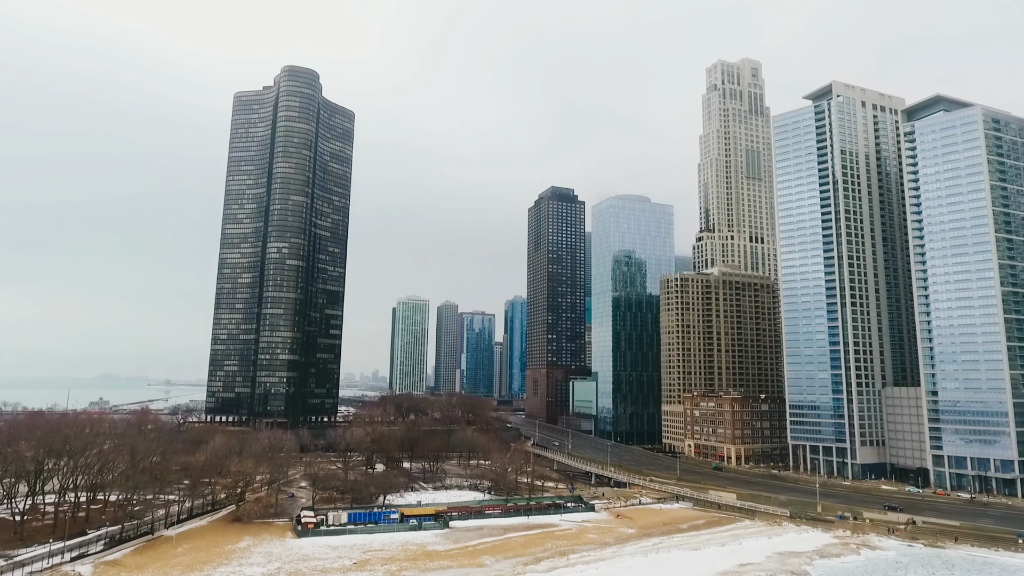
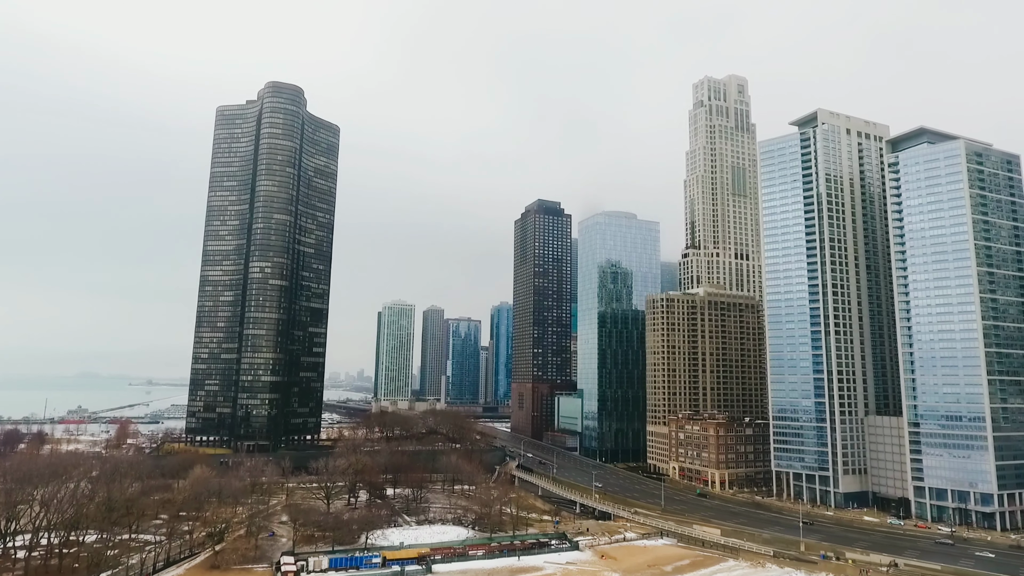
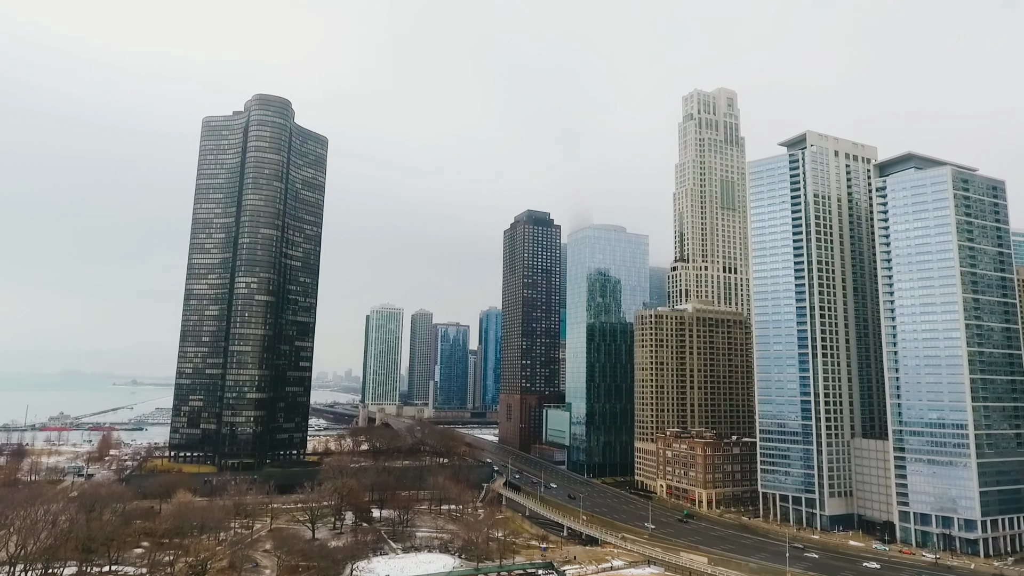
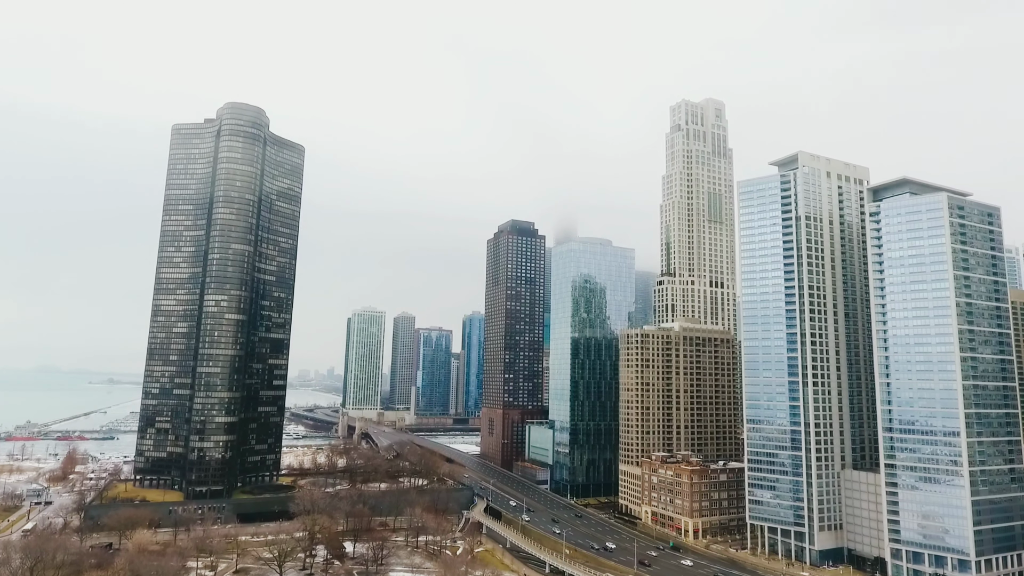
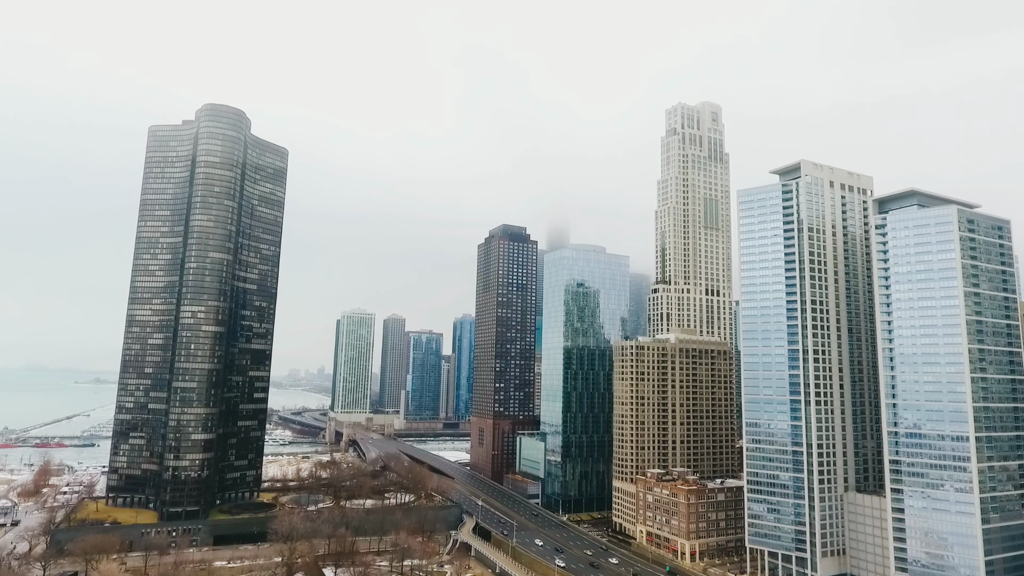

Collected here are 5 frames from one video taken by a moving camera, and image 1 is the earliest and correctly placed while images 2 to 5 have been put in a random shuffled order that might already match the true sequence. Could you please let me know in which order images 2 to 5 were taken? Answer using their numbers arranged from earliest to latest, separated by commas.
2, 3, 4, 5
